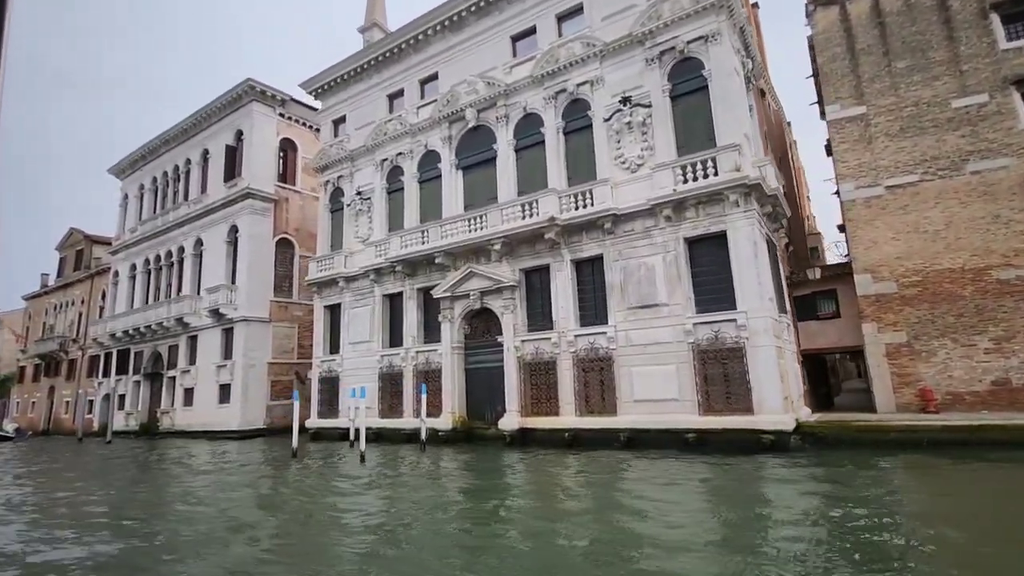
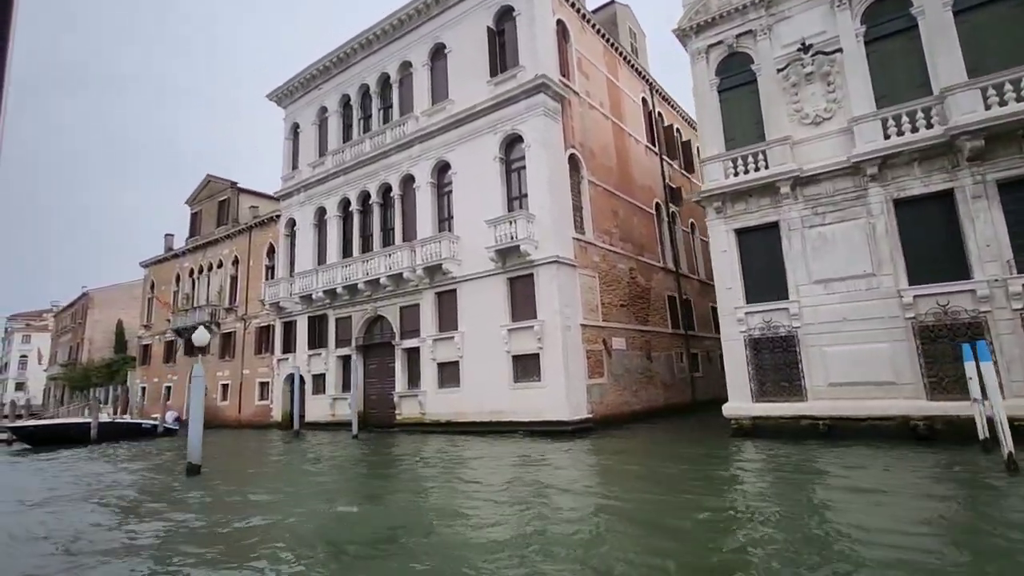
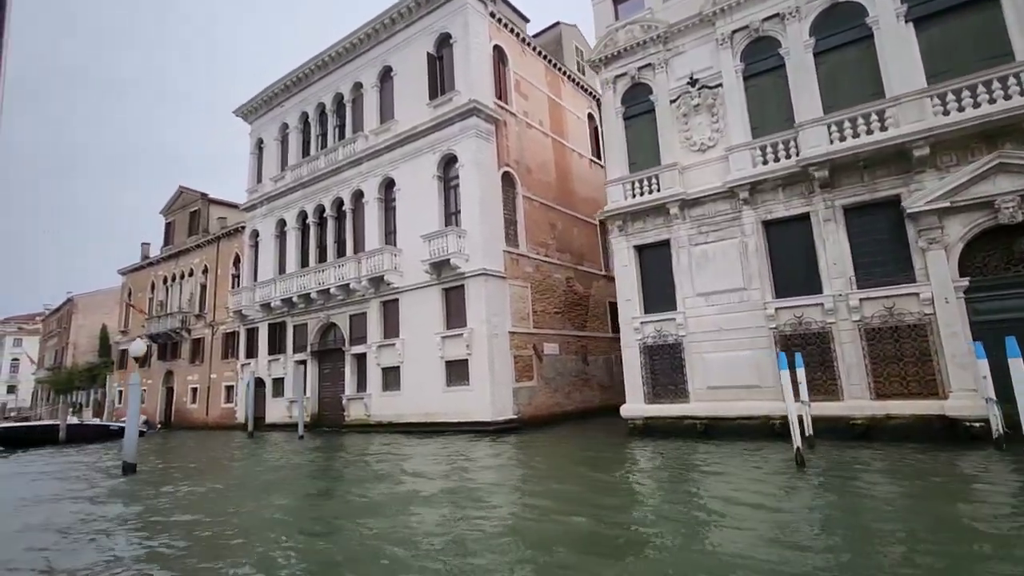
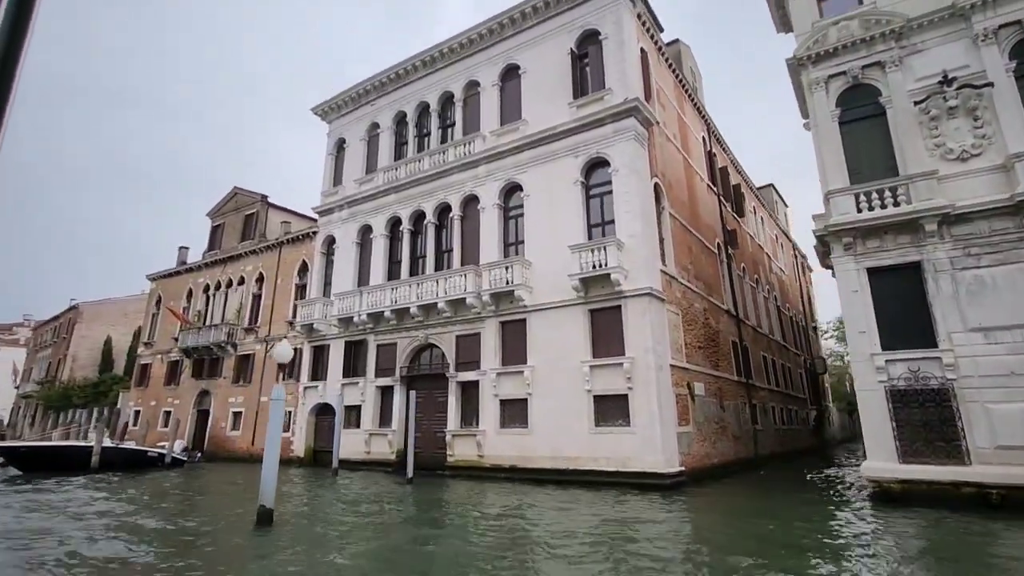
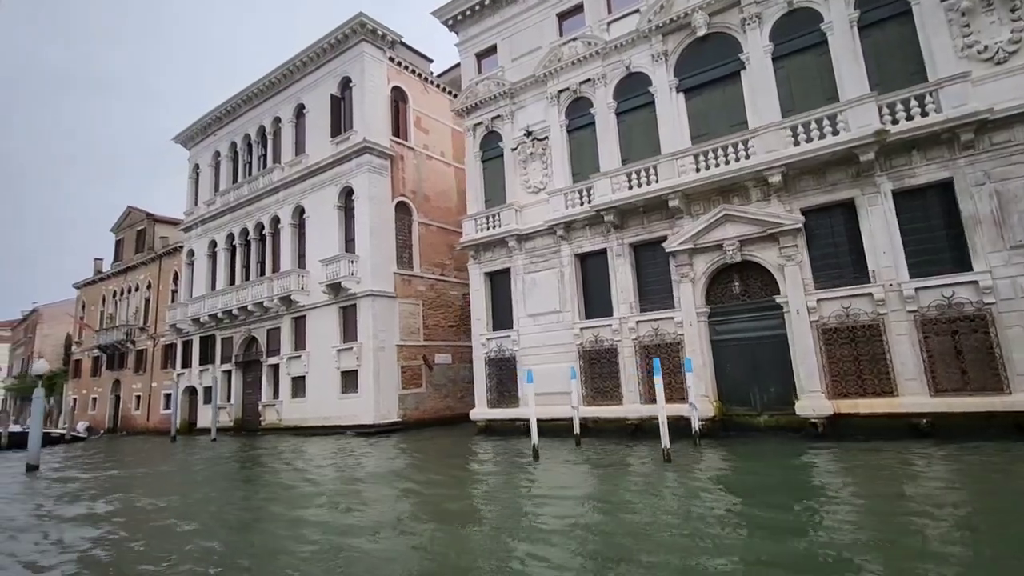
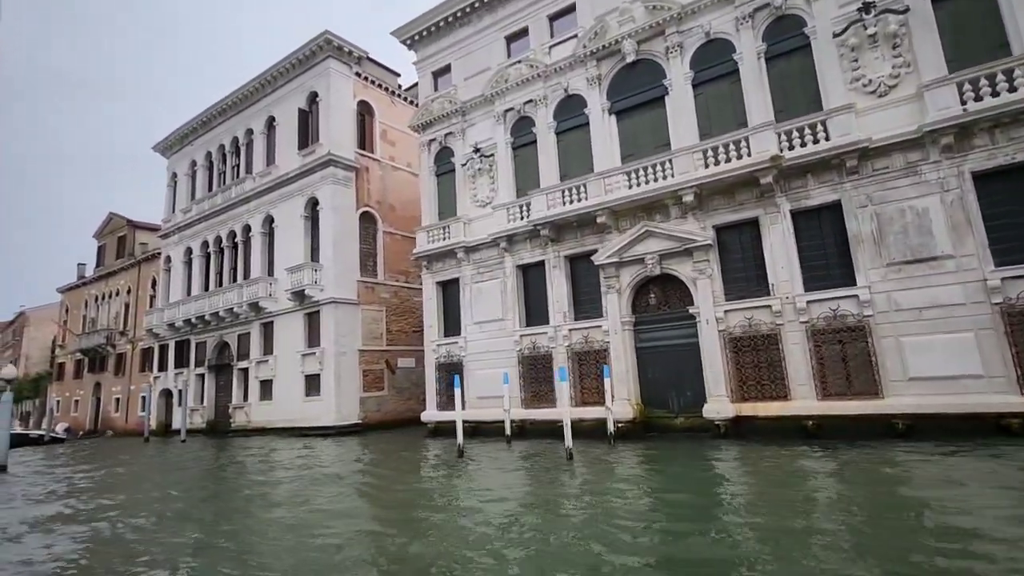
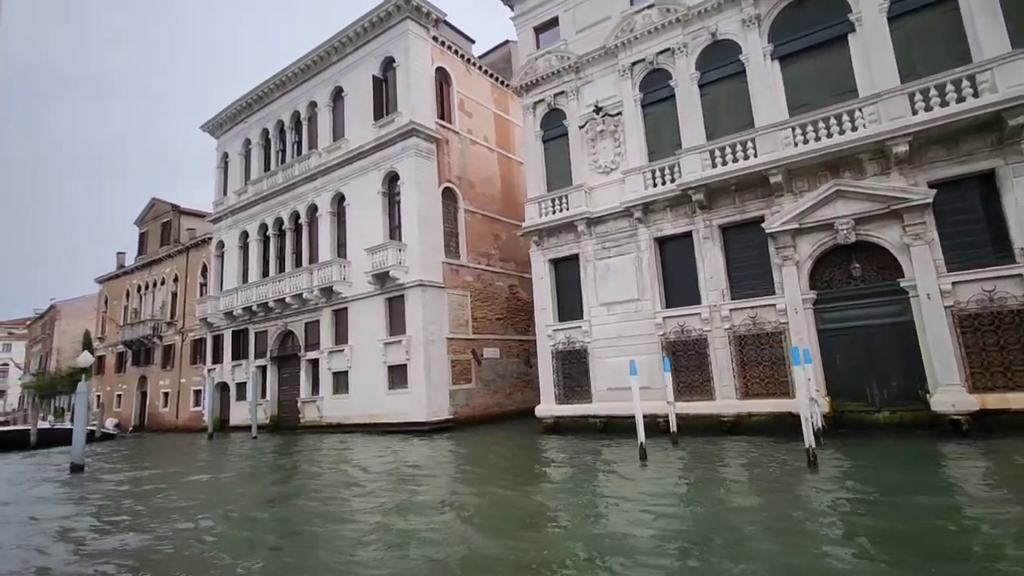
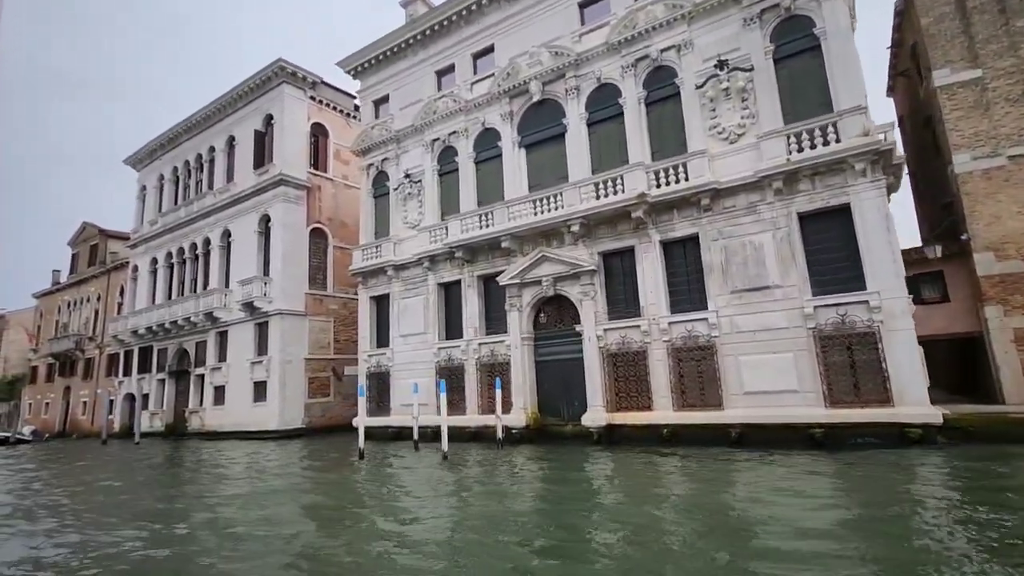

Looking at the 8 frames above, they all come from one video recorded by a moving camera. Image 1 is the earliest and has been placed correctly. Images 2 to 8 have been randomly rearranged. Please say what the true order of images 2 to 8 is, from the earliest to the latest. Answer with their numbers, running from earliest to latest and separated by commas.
8, 6, 5, 7, 3, 2, 4
